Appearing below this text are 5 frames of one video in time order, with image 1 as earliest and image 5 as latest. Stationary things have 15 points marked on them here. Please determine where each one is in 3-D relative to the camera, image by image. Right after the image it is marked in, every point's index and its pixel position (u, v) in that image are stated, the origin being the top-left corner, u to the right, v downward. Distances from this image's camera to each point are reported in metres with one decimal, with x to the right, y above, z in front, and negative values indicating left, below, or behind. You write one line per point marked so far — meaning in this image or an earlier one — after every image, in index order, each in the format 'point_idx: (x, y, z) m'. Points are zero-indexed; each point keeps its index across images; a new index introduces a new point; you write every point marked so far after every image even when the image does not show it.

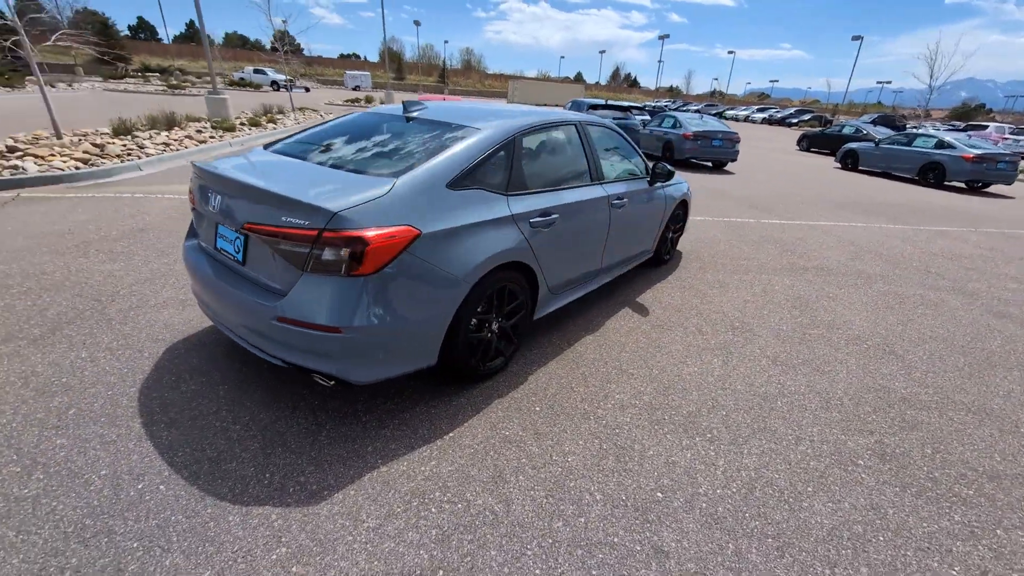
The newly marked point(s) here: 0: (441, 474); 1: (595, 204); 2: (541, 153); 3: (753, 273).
0: (-0.4, -1.0, +2.3) m
1: (+0.7, +0.7, +3.7) m
2: (+0.2, +1.0, +3.3) m
3: (+3.1, +0.2, +5.6) m
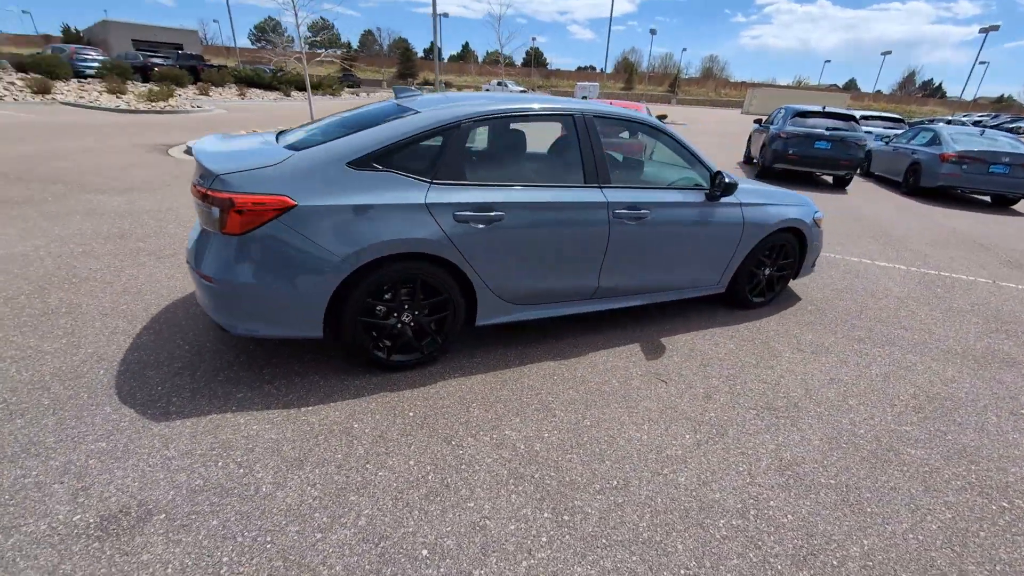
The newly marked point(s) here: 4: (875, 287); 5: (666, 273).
0: (-1.4, -0.8, +2.3) m
1: (+0.5, +0.6, +3.1) m
2: (0.0, +1.0, +2.9) m
3: (+3.4, -0.5, +3.8) m
4: (+4.3, 0.0, +5.2) m
5: (+1.3, +0.1, +3.6) m
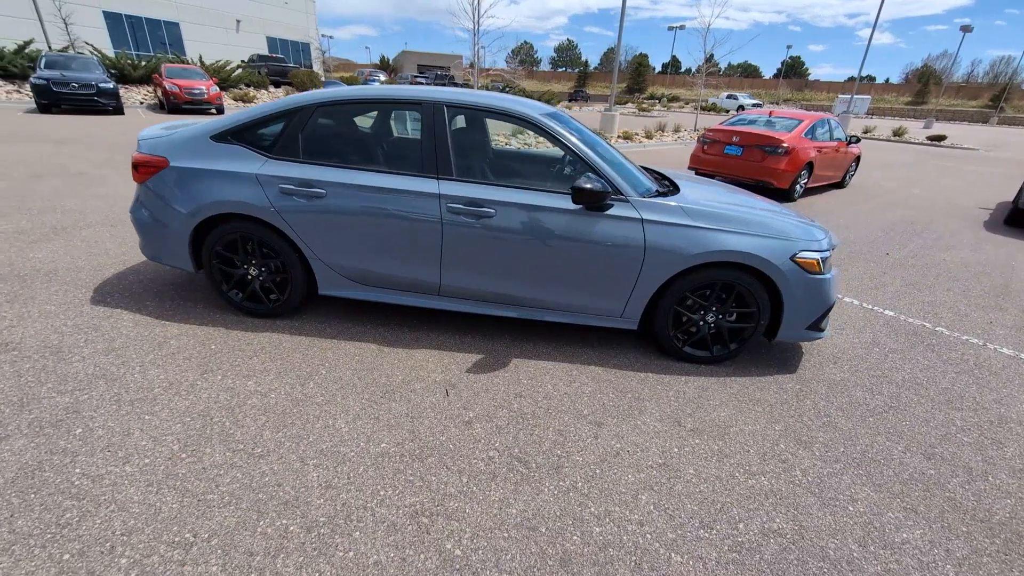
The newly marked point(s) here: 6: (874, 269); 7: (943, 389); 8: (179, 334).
0: (-2.9, -0.3, +3.2) m
1: (-0.7, +0.6, +3.0) m
2: (-1.1, +1.1, +3.1) m
3: (+2.0, -1.0, +2.5) m
4: (+3.5, -0.8, +3.2) m
5: (+0.2, 0.0, +3.2) m
6: (+4.7, +0.2, +5.7) m
7: (+3.3, -0.8, +3.3) m
8: (-2.5, -0.3, +3.2) m
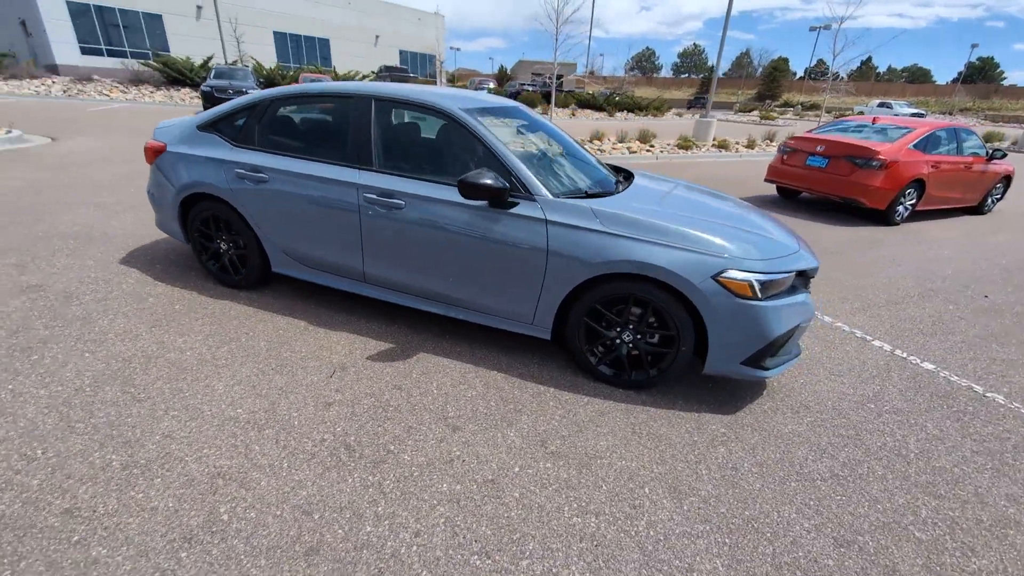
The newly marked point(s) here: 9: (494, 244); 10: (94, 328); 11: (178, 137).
0: (-3.5, 0.0, +3.9) m
1: (-1.3, +0.7, +3.2) m
2: (-1.6, +1.3, +3.4) m
3: (+1.0, -1.2, +2.0) m
4: (+2.6, -1.1, +2.4) m
5: (-0.5, 0.0, +3.1) m
6: (+4.5, -0.3, +4.5) m
7: (+2.5, -1.0, +2.5) m
8: (-3.0, 0.0, +3.8) m
9: (-0.1, +0.3, +2.9) m
10: (-3.1, -0.3, +3.2) m
11: (-2.9, +1.3, +3.8) m
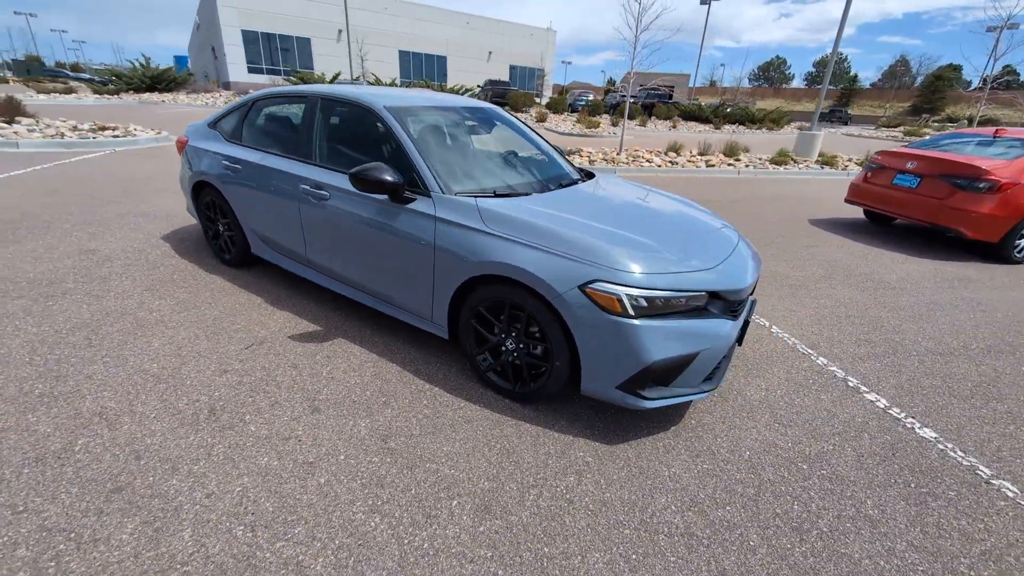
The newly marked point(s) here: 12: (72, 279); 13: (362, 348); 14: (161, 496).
0: (-3.9, +0.4, +4.6) m
1: (-1.8, +0.9, +3.5) m
2: (-2.0, +1.5, +3.8) m
3: (0.0, -1.2, +1.8) m
4: (+1.7, -1.3, +1.9) m
5: (-1.1, +0.1, +3.3) m
6: (+4.0, -0.7, +3.5) m
7: (+1.5, -1.2, +2.0) m
8: (-3.5, +0.2, +4.4) m
9: (-0.8, +0.3, +2.9) m
10: (-3.7, 0.0, +3.9) m
11: (-3.2, +1.6, +4.4) m
12: (-4.0, +0.1, +4.0) m
13: (-1.1, -0.4, +3.3) m
14: (-1.6, -1.0, +2.0) m
